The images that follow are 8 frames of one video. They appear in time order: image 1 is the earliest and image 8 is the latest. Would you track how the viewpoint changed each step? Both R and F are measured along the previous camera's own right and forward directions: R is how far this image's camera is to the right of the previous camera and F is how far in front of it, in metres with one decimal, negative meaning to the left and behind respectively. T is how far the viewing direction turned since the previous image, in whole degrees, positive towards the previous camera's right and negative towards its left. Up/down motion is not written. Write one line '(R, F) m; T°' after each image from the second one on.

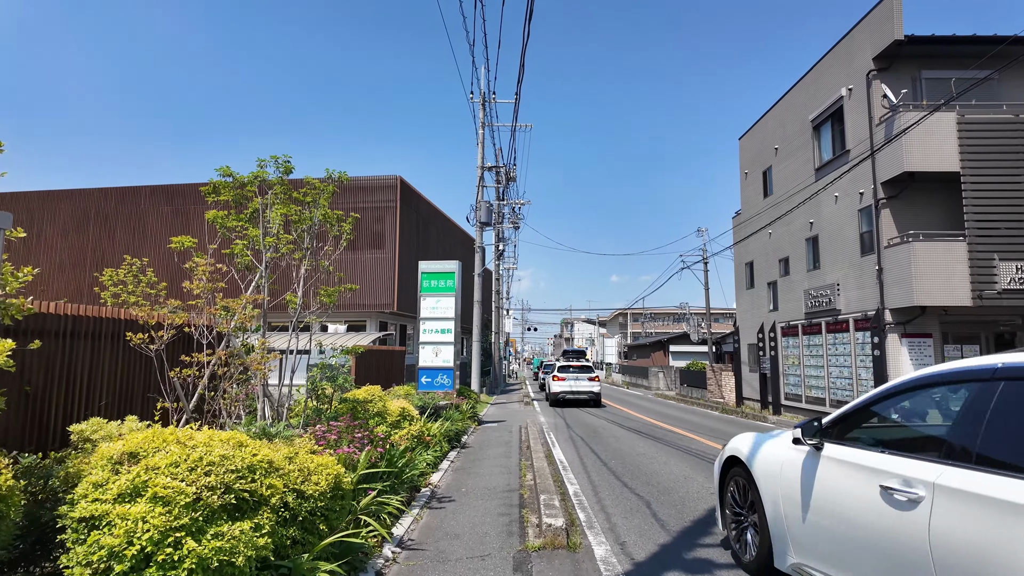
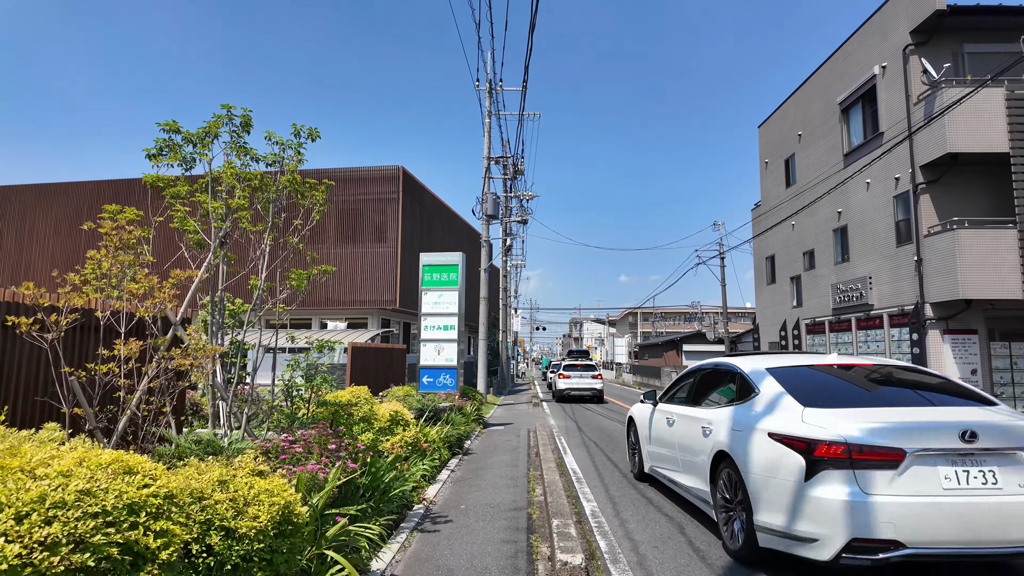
(0.0, +1.0) m; -1°
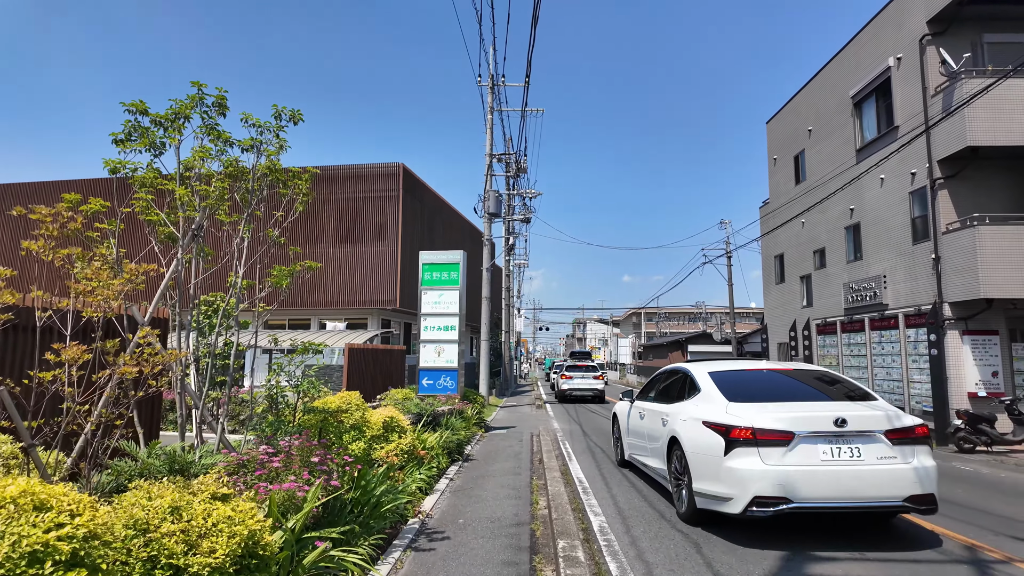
(0.0, +0.4) m; 0°
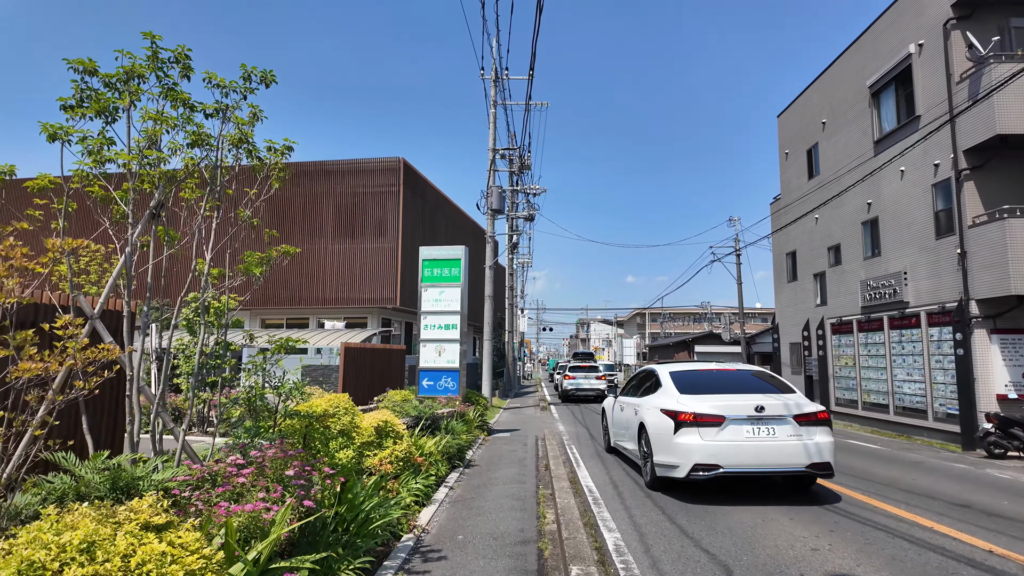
(0.0, +0.6) m; 0°
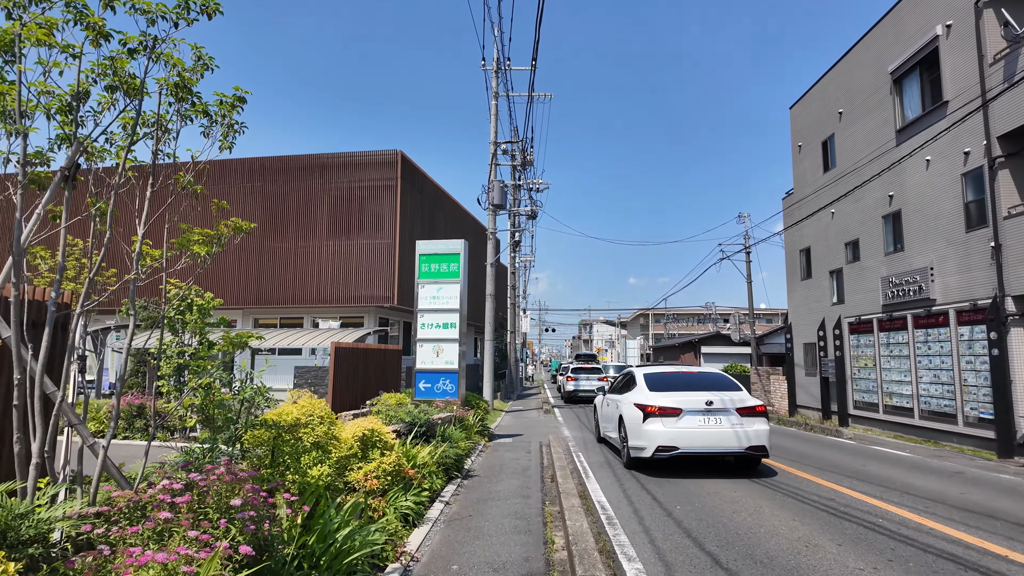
(0.0, +0.8) m; 0°
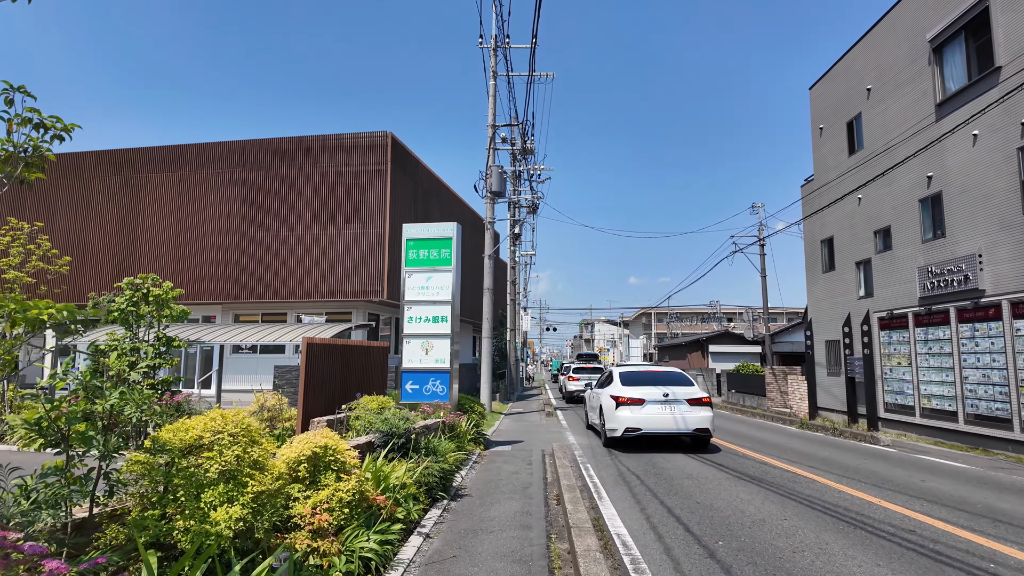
(0.0, +1.4) m; 0°
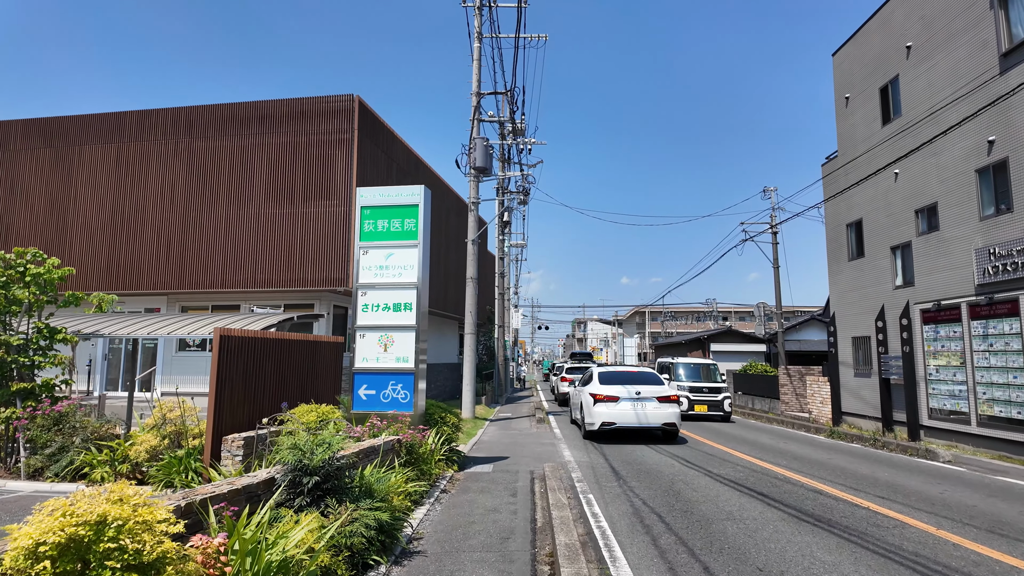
(+0.2, +2.2) m; +1°
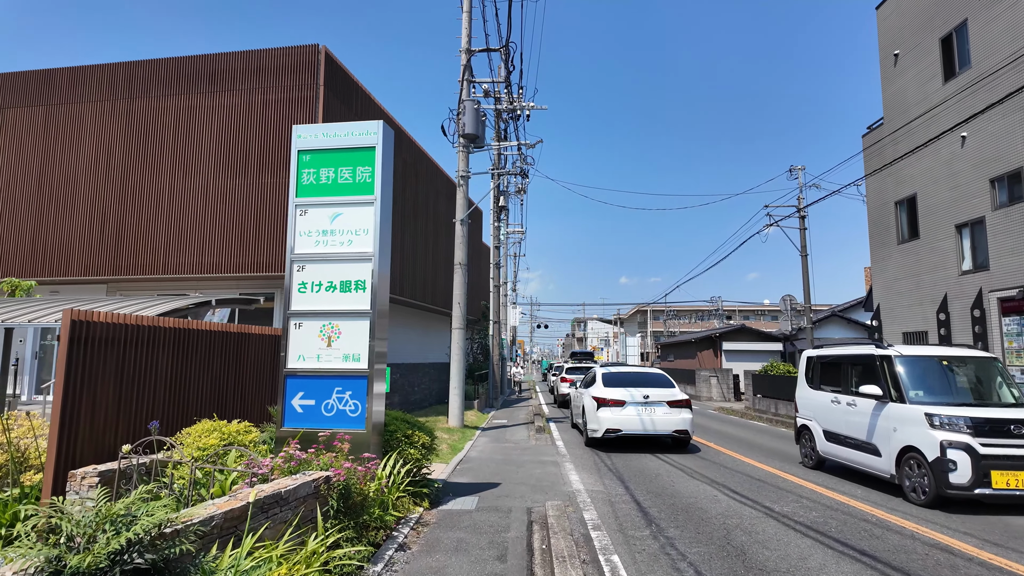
(+0.1, +2.2) m; 0°
